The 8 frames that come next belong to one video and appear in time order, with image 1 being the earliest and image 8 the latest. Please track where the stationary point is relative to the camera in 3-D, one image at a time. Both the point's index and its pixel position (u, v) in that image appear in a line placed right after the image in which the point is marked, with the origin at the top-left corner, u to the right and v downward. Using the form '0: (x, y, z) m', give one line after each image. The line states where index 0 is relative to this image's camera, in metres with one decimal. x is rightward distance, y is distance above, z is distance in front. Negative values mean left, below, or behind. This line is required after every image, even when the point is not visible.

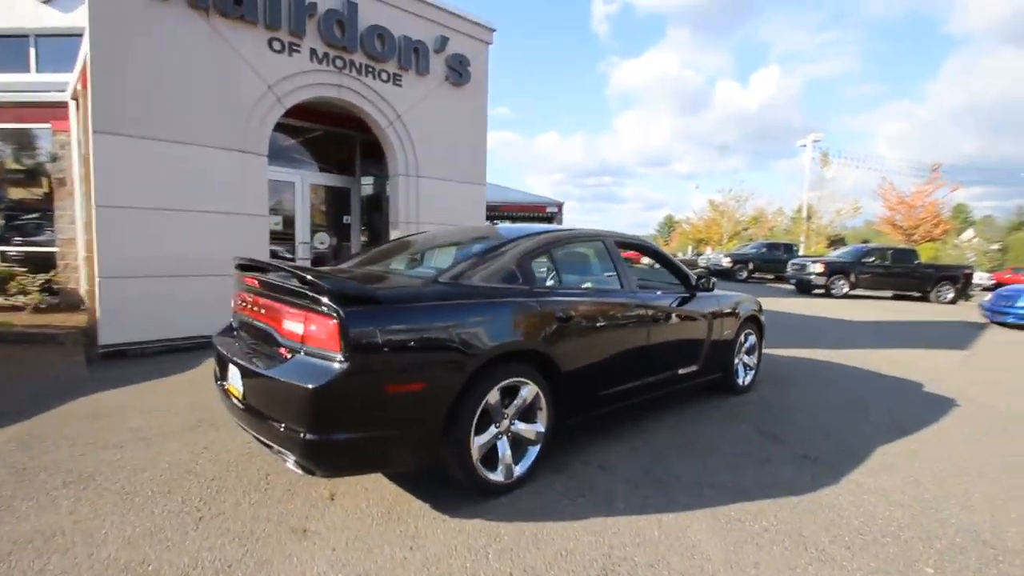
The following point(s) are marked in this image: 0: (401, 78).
0: (-2.0, +3.7, +9.0) m
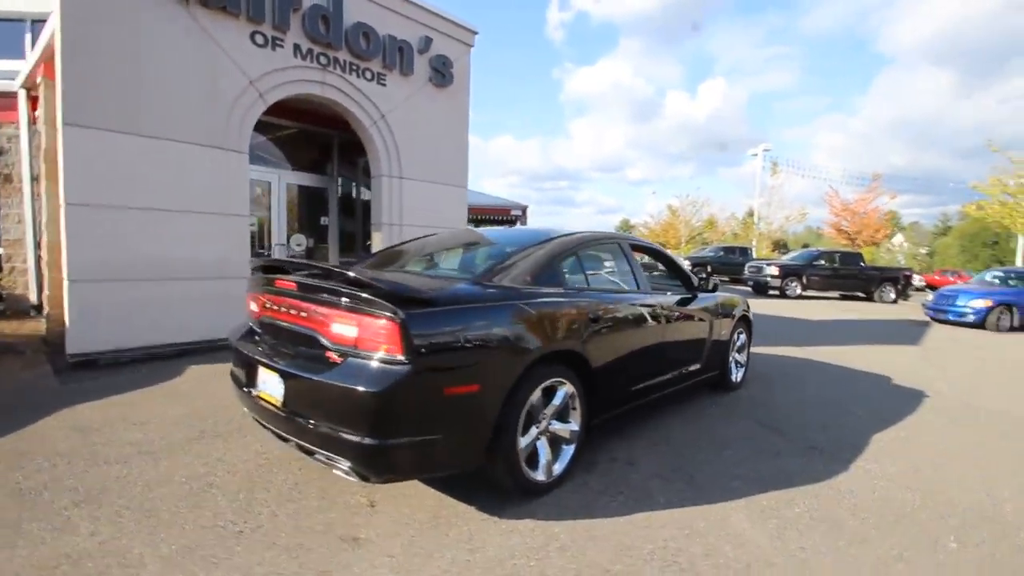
0: (-2.2, +3.7, +8.8) m
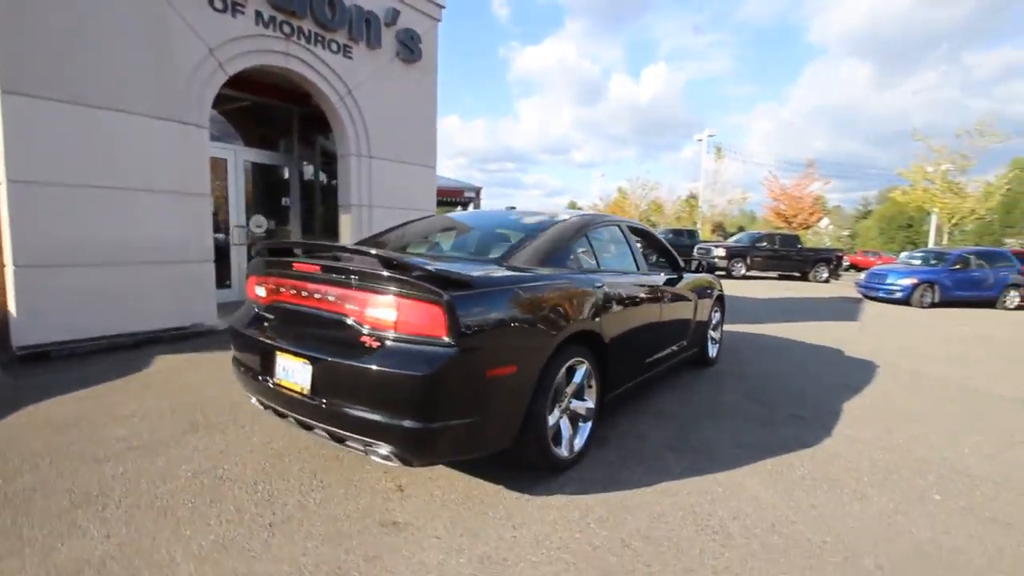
0: (-2.7, +3.9, +8.4) m
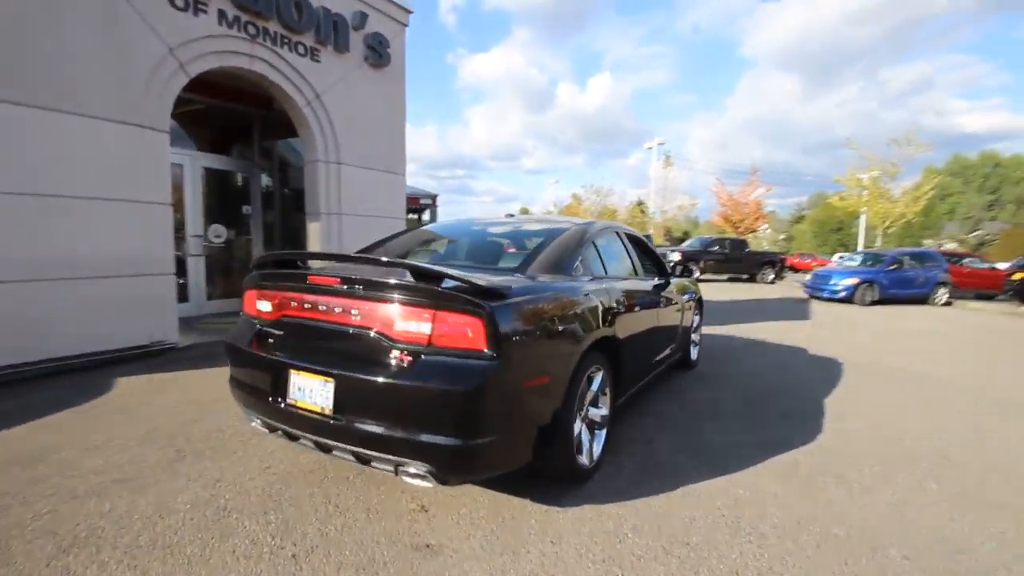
0: (-3.1, +3.8, +8.2) m
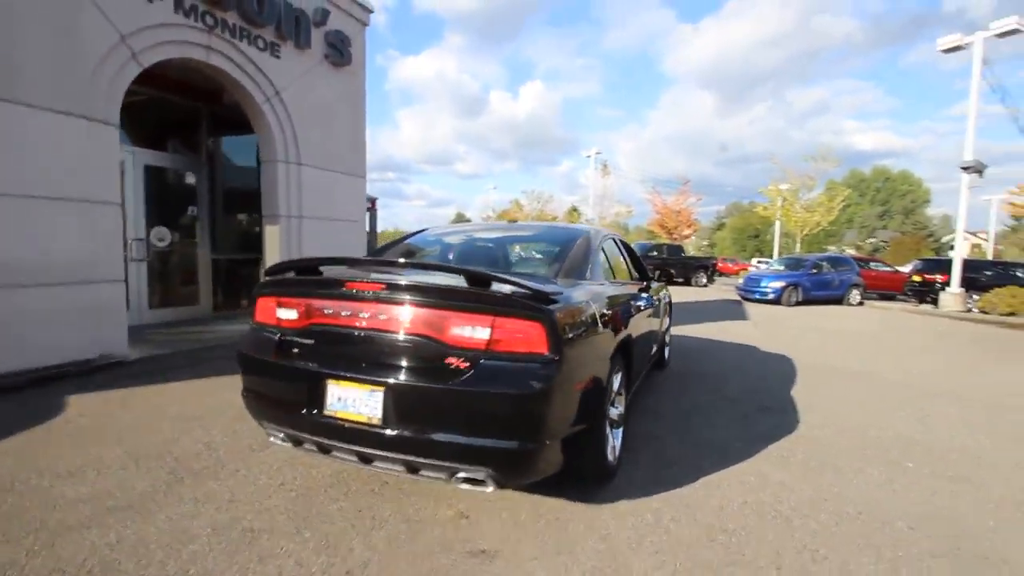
0: (-3.6, +3.7, +7.8) m
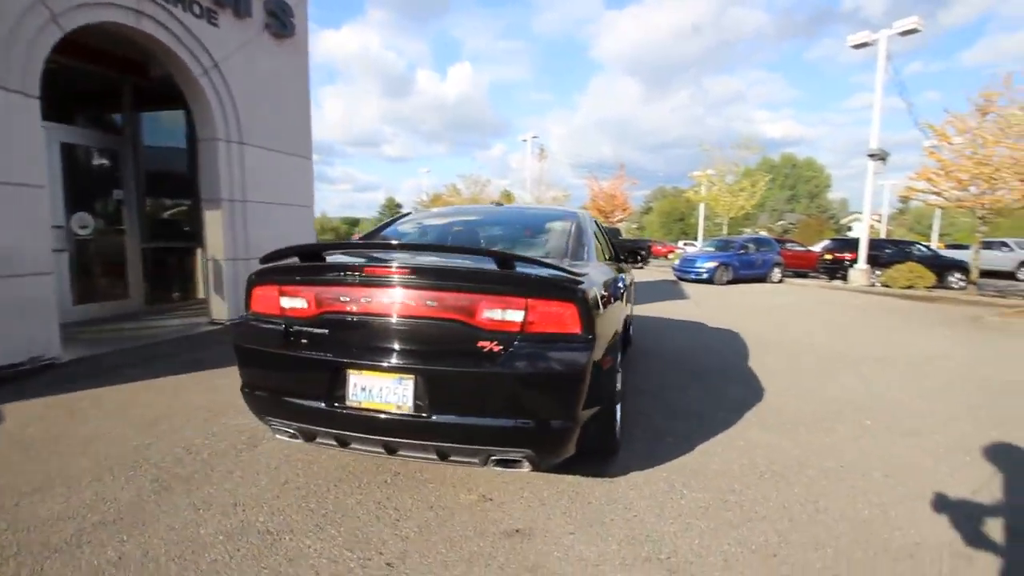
0: (-4.1, +3.8, +7.1) m
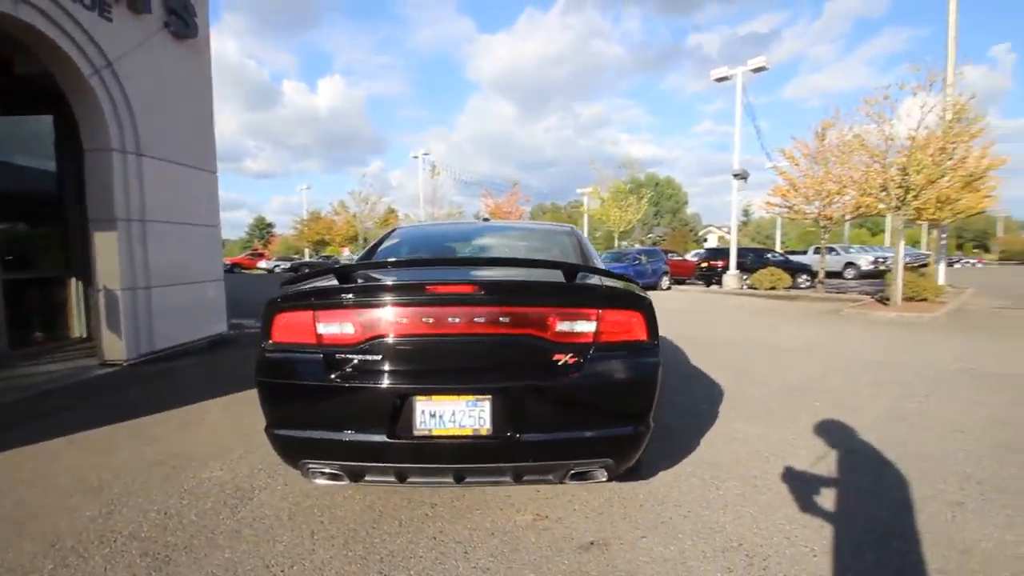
0: (-4.9, +3.4, +6.2) m
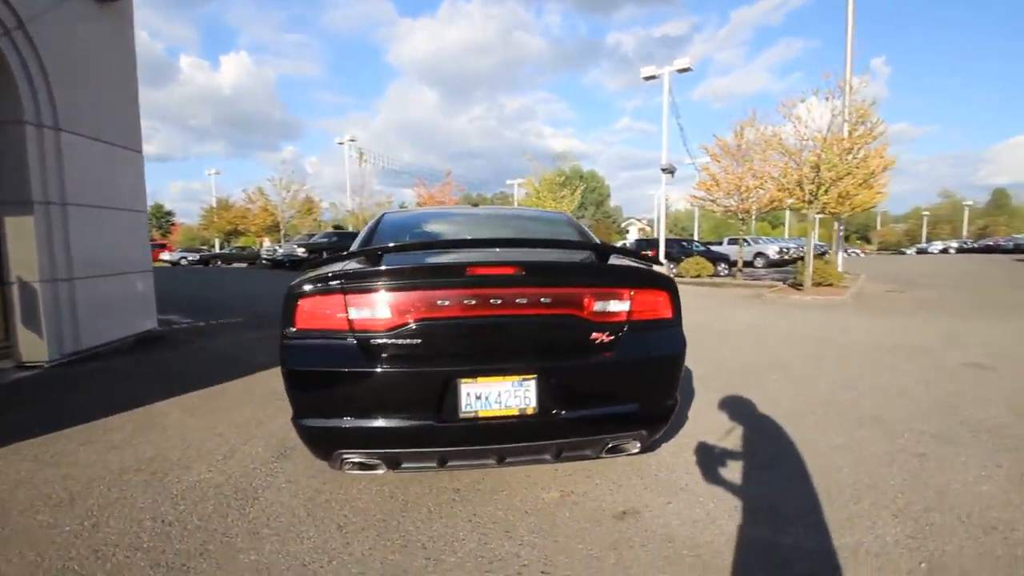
0: (-5.2, +3.5, +5.4) m
